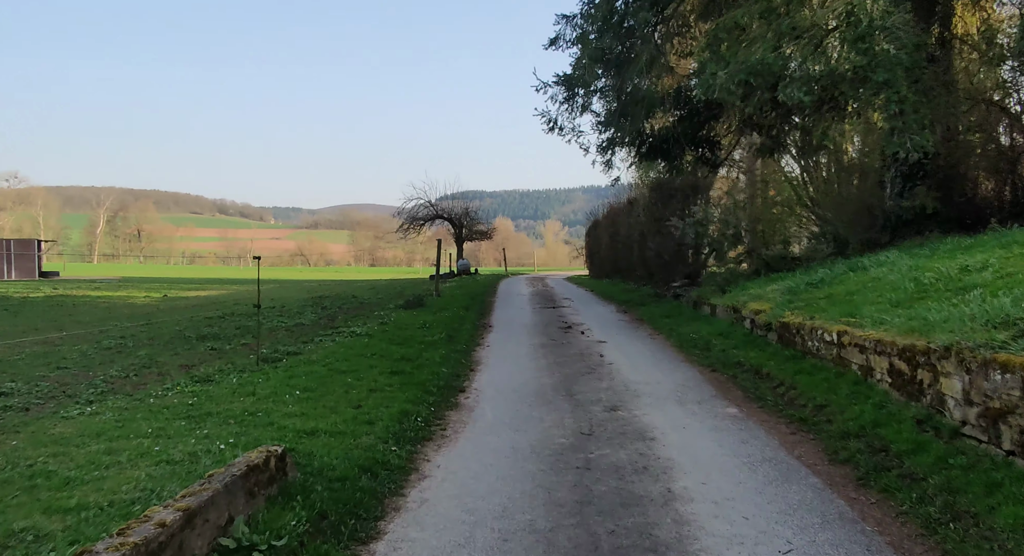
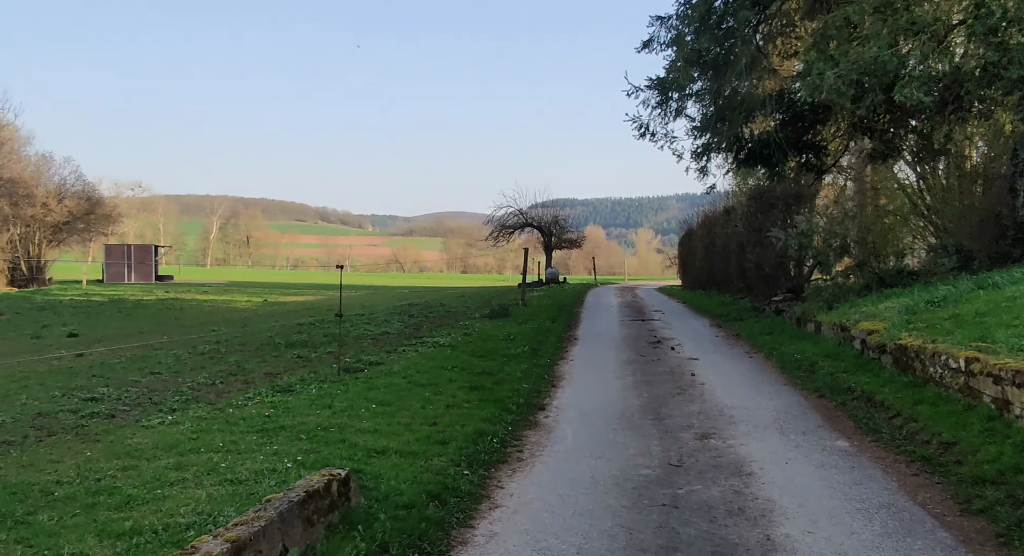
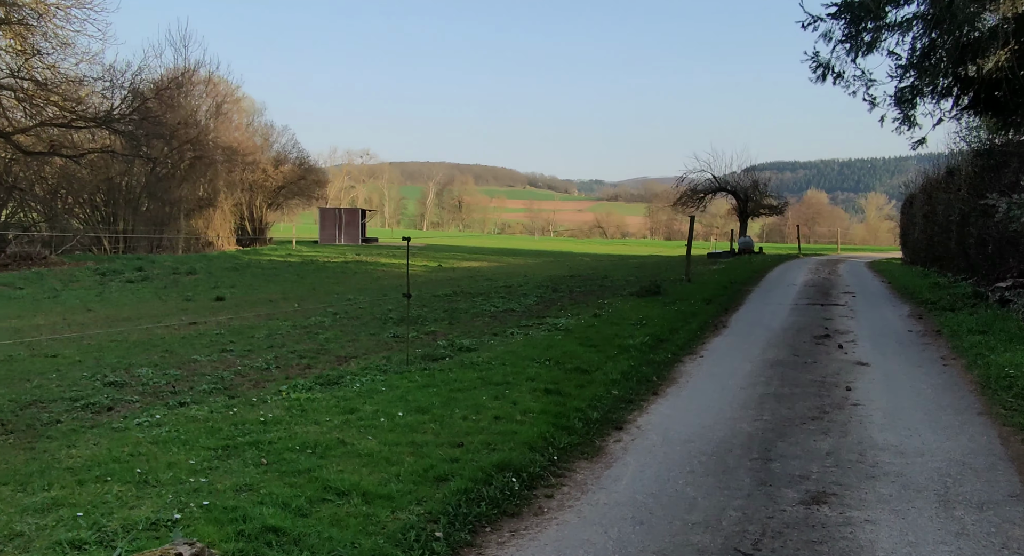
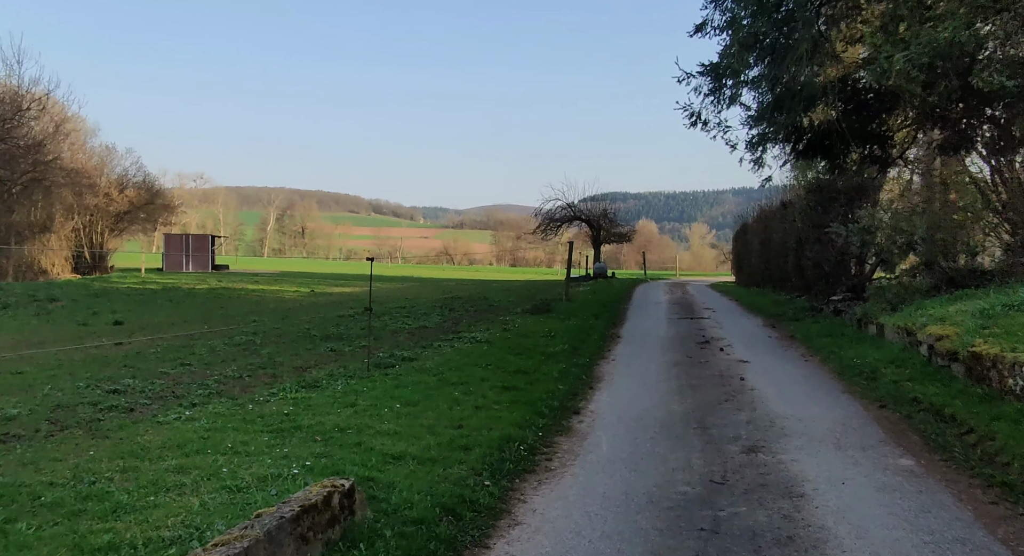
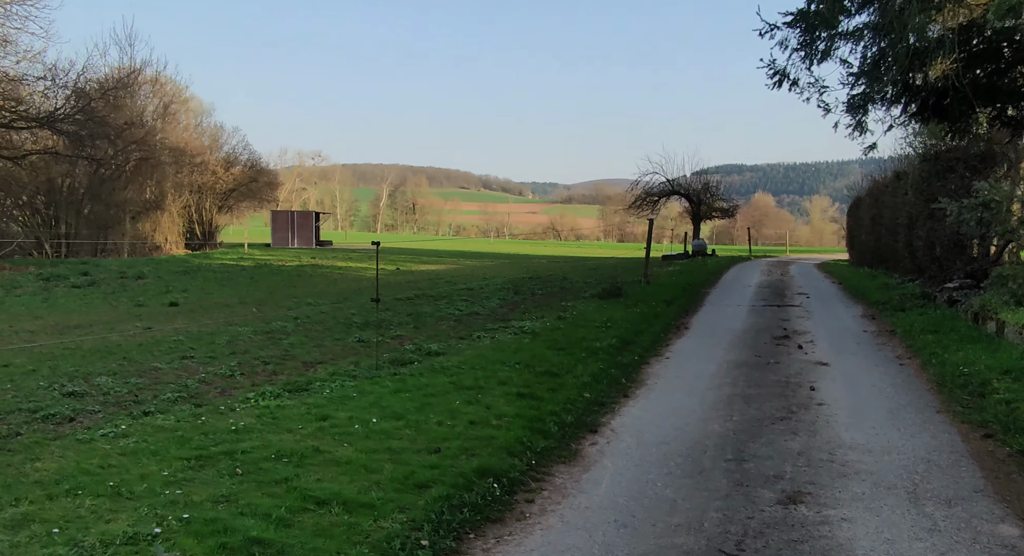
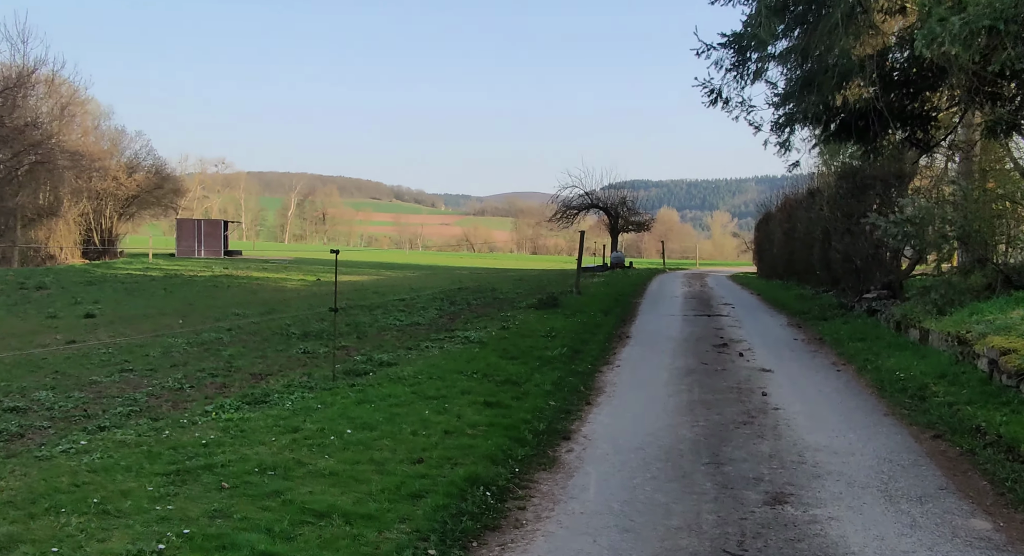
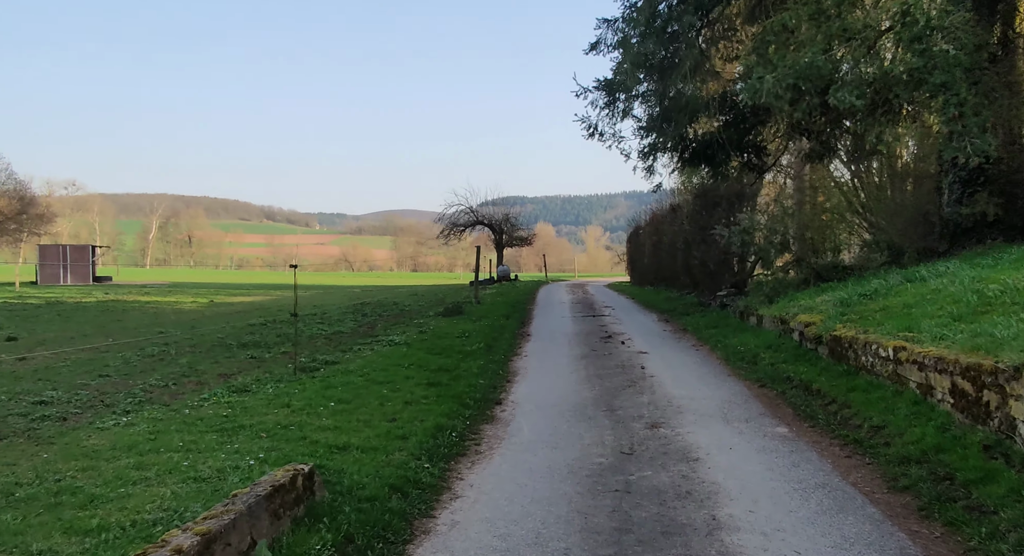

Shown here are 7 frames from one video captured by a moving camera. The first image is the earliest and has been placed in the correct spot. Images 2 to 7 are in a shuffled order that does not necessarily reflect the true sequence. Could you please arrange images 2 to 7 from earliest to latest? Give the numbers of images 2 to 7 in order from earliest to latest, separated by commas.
7, 2, 4, 6, 5, 3
